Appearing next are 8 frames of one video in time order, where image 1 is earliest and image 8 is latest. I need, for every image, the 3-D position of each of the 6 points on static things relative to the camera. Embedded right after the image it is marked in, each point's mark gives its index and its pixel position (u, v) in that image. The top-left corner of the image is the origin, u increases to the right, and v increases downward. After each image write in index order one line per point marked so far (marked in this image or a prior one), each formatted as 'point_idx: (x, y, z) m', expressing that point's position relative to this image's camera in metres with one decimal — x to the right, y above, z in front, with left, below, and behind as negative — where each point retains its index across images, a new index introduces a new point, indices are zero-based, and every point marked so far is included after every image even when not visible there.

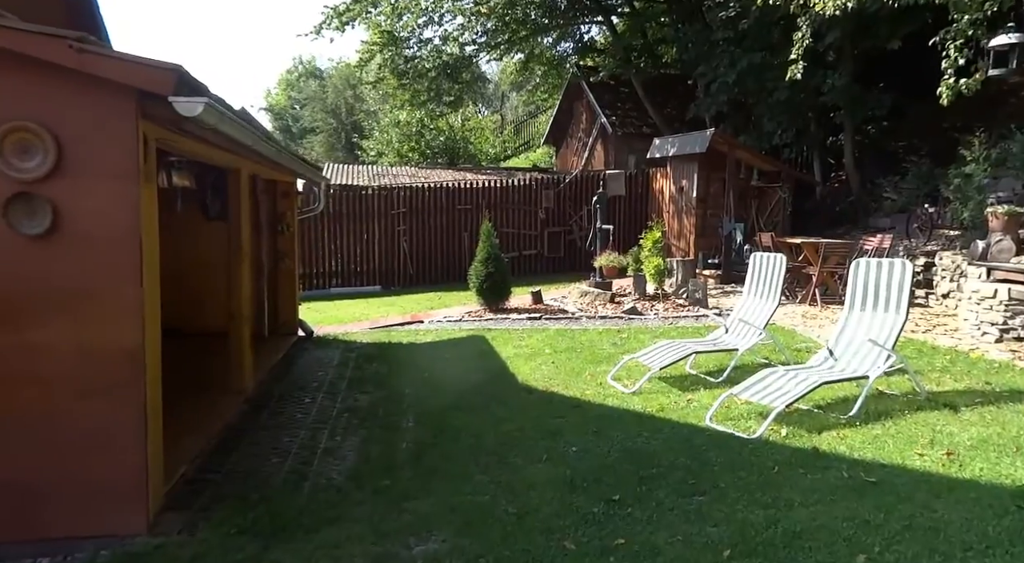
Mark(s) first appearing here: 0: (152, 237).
0: (-1.8, +0.2, +4.0) m
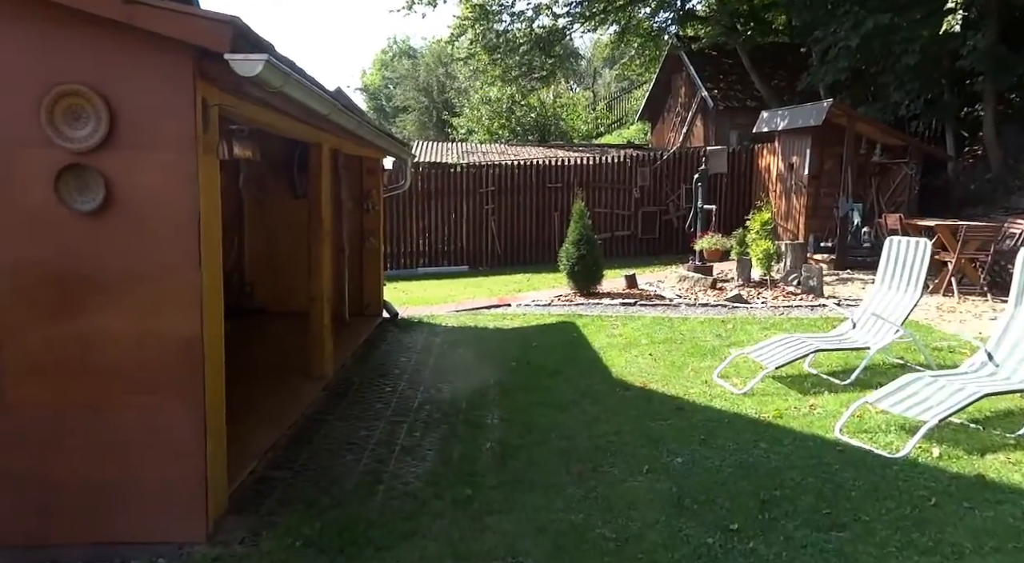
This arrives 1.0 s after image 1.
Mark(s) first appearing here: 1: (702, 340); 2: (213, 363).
0: (-1.3, +0.3, +3.6) m
1: (+1.7, -0.5, +7.0) m
2: (-1.3, -0.4, +3.6) m
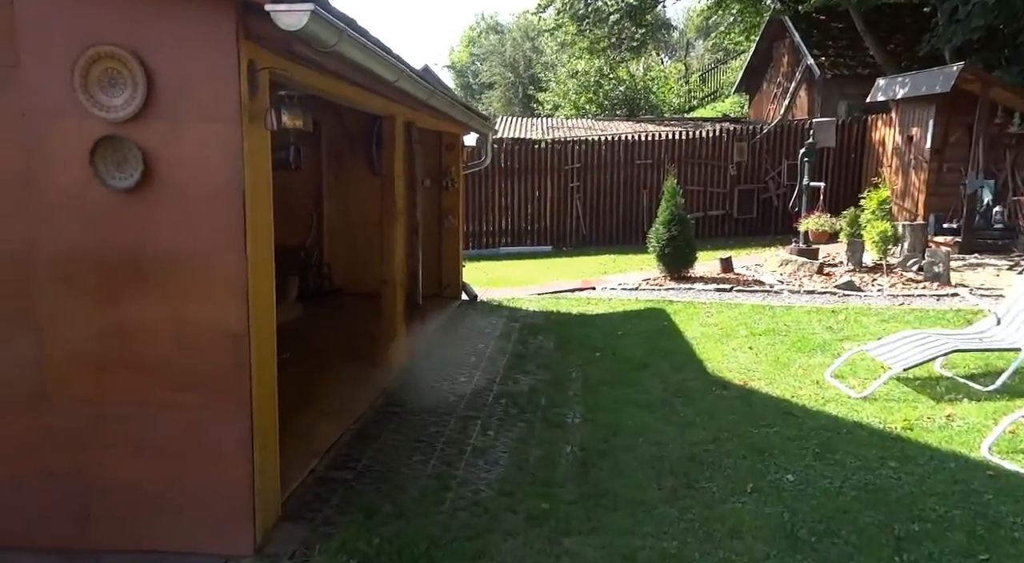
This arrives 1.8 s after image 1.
0: (-1.0, +0.4, +3.2) m
1: (+2.4, -0.4, +6.3) m
2: (-1.0, -0.3, +3.2) m
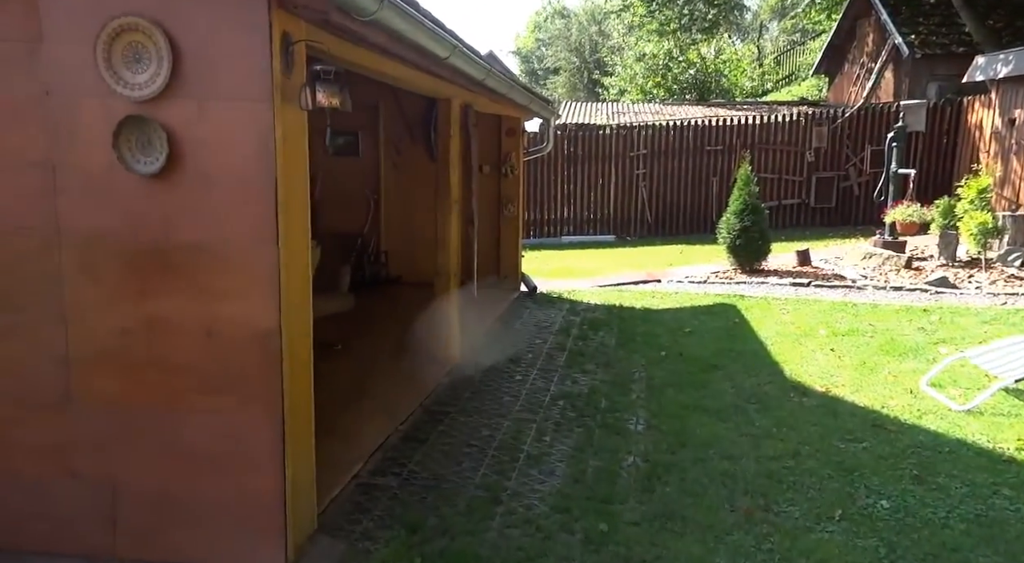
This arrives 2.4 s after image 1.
0: (-0.8, +0.4, +2.9) m
1: (+2.8, -0.4, +5.8) m
2: (-0.8, -0.3, +3.0) m
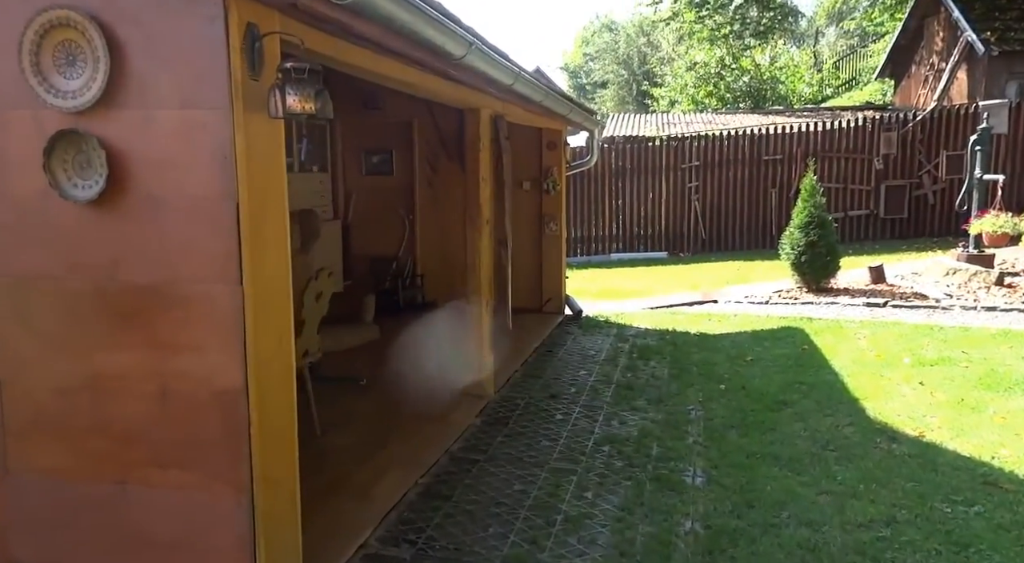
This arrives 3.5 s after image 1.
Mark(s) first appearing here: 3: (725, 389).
0: (-0.7, +0.2, +2.4) m
1: (+3.0, -0.5, +5.0) m
2: (-0.7, -0.4, +2.4) m
3: (+1.4, -0.7, +5.3) m
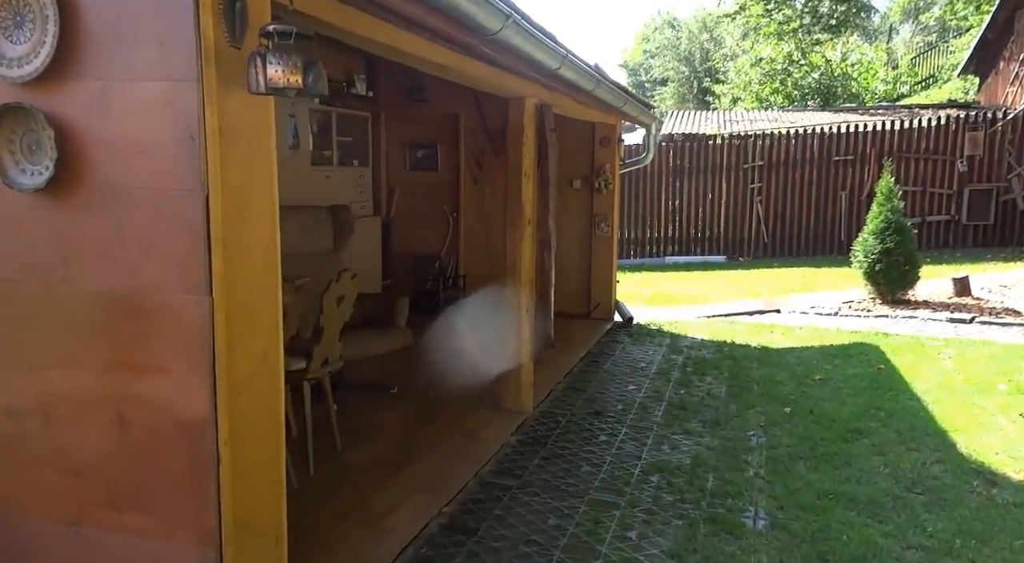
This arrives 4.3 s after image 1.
0: (-0.7, +0.2, +2.0) m
1: (+3.3, -0.6, +4.3) m
2: (-0.7, -0.4, +2.0) m
3: (+1.7, -0.8, +4.7) m
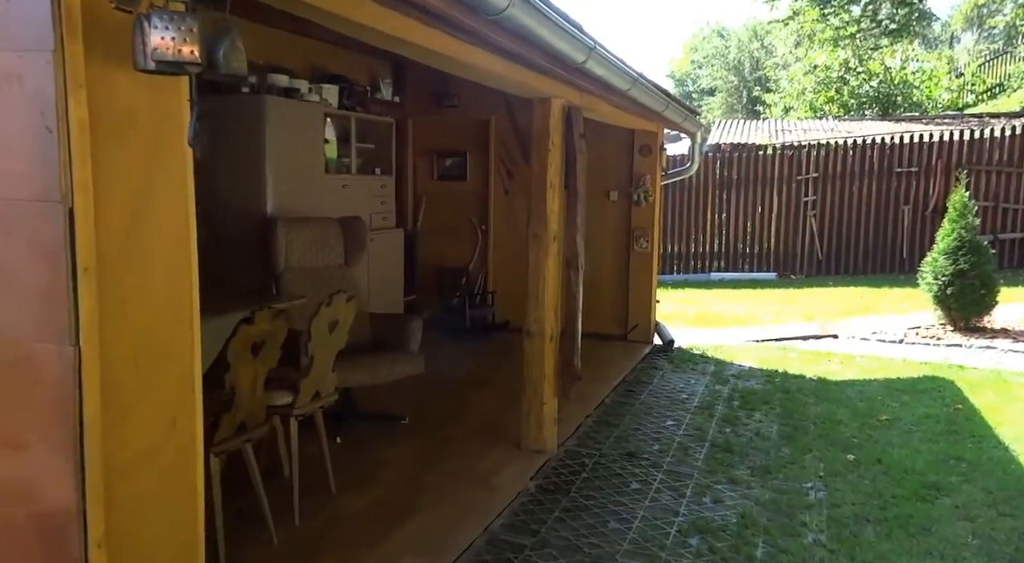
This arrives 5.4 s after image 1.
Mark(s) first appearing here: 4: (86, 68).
0: (-0.7, +0.1, +1.5) m
1: (+3.4, -0.8, +3.6) m
2: (-0.7, -0.5, +1.5) m
3: (+1.8, -0.9, +4.1) m
4: (-0.7, +0.4, +1.4) m
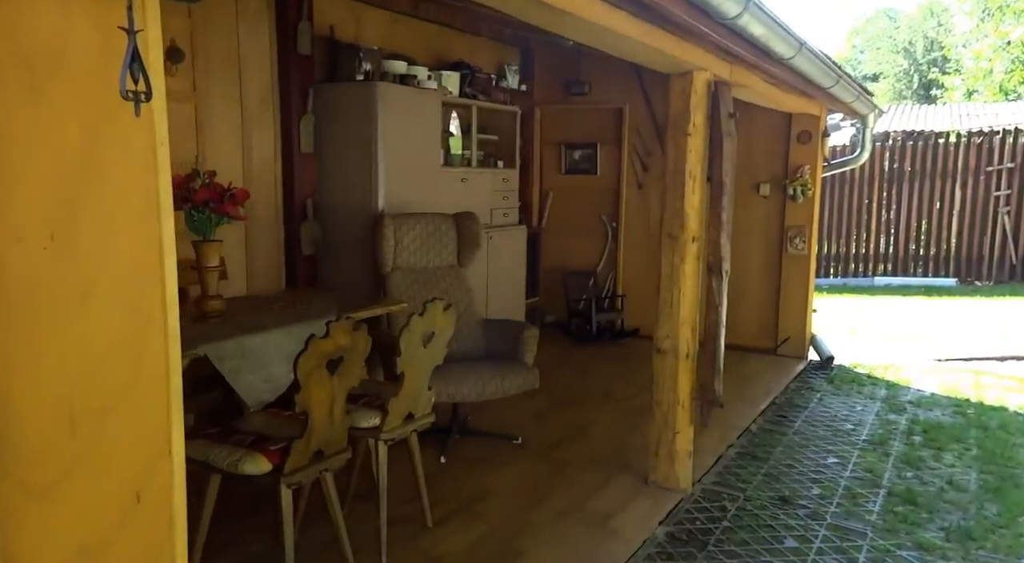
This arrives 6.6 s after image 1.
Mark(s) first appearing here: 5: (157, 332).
0: (-0.6, +0.1, +1.0) m
1: (+3.8, -0.8, +2.4) m
2: (-0.6, -0.5, +1.0) m
3: (+2.3, -1.0, +3.1) m
4: (-0.6, +0.4, +0.9) m
5: (-0.5, -0.1, +1.1) m
